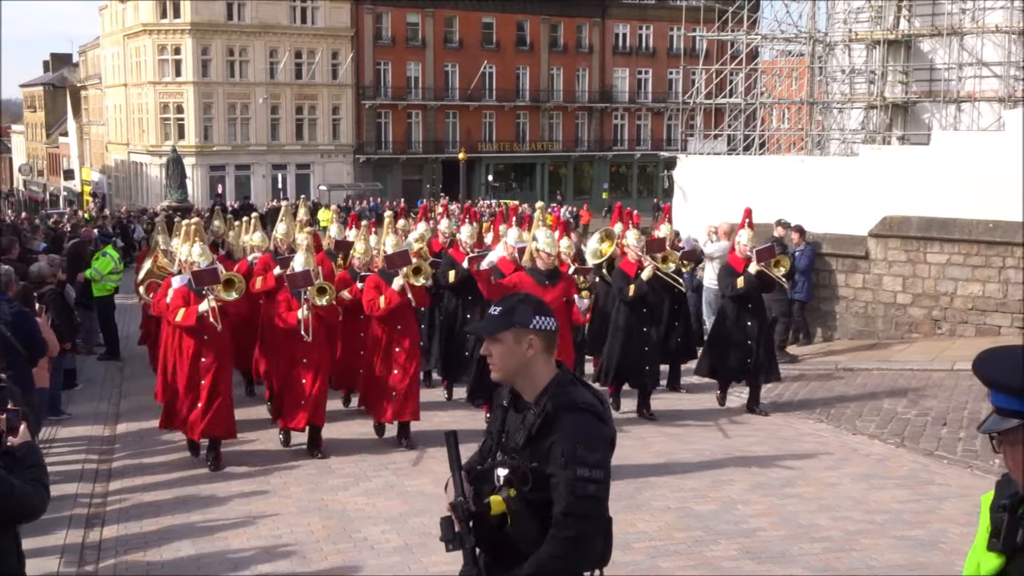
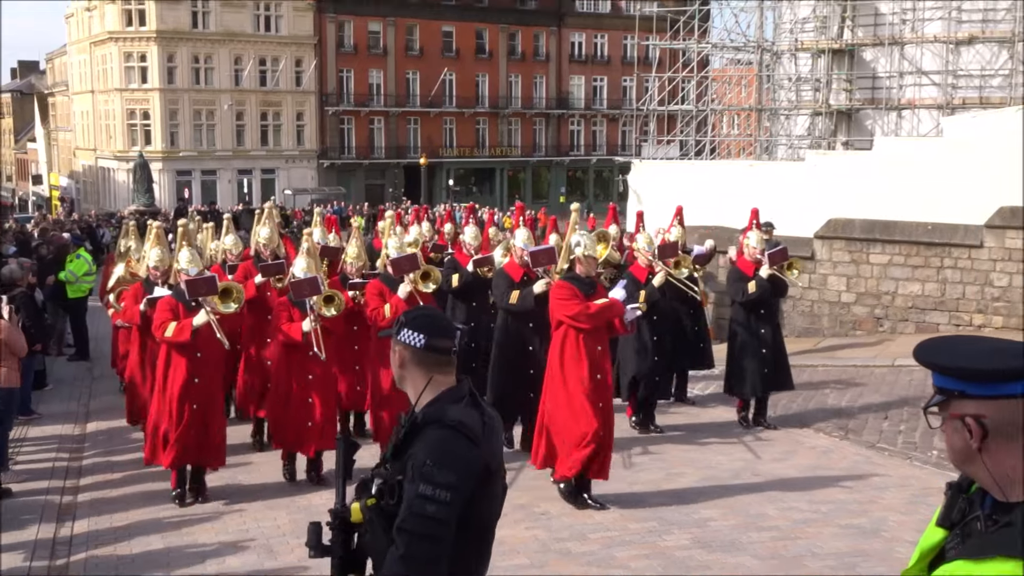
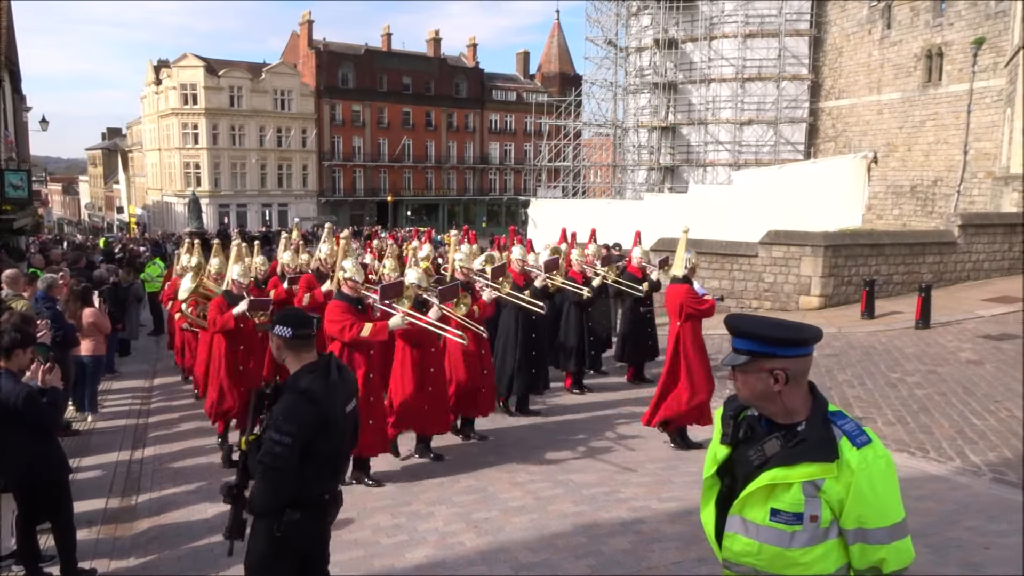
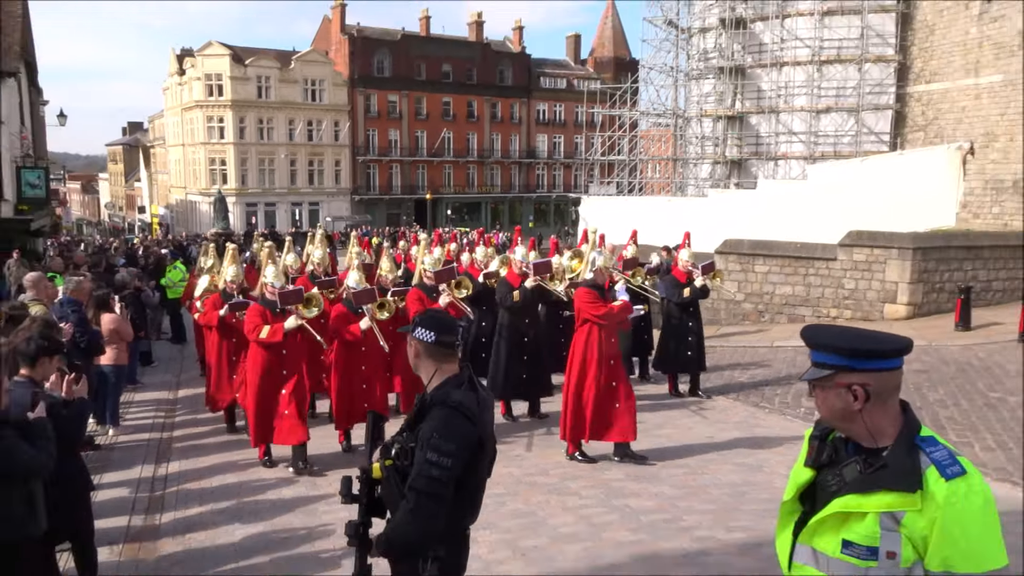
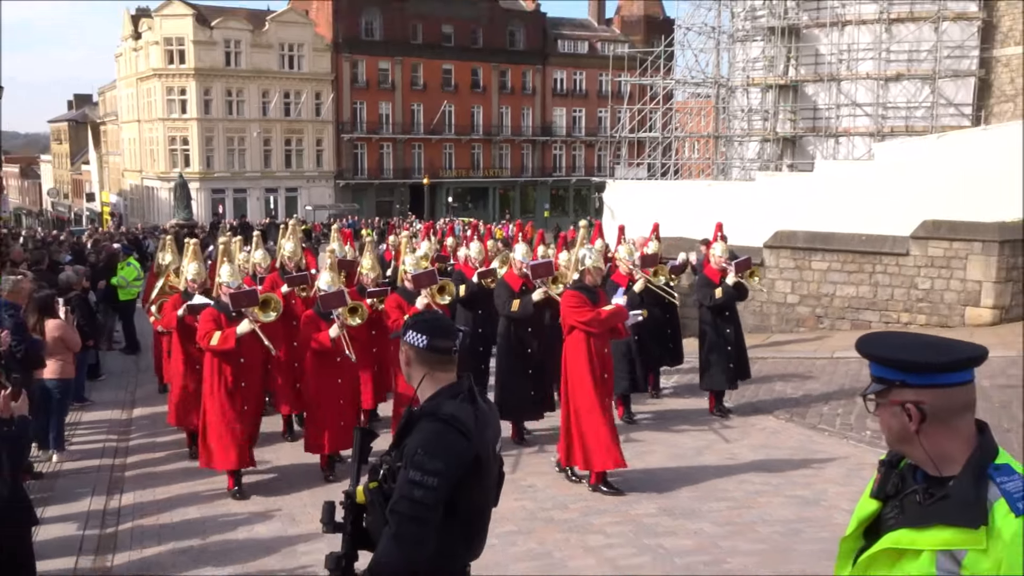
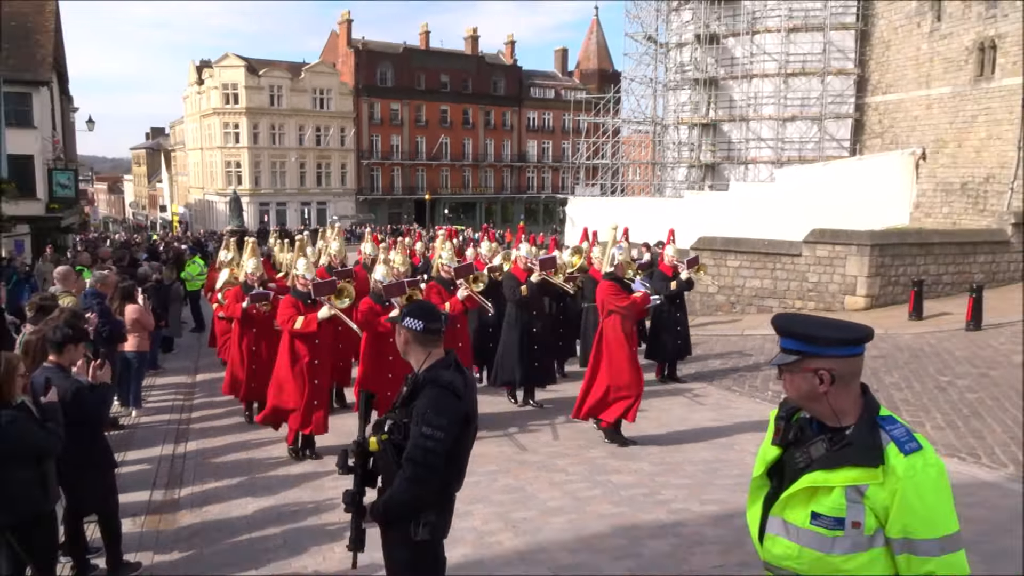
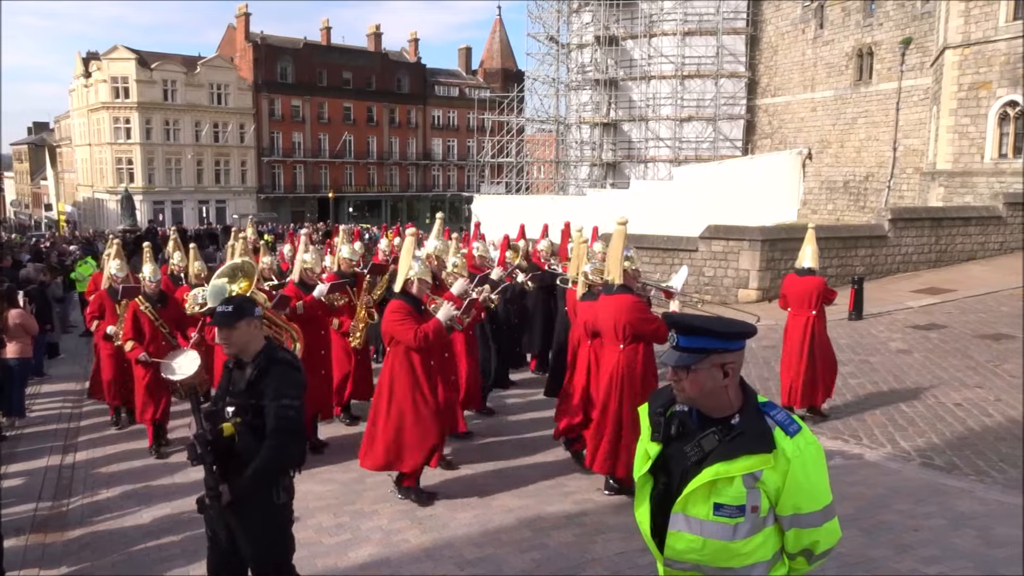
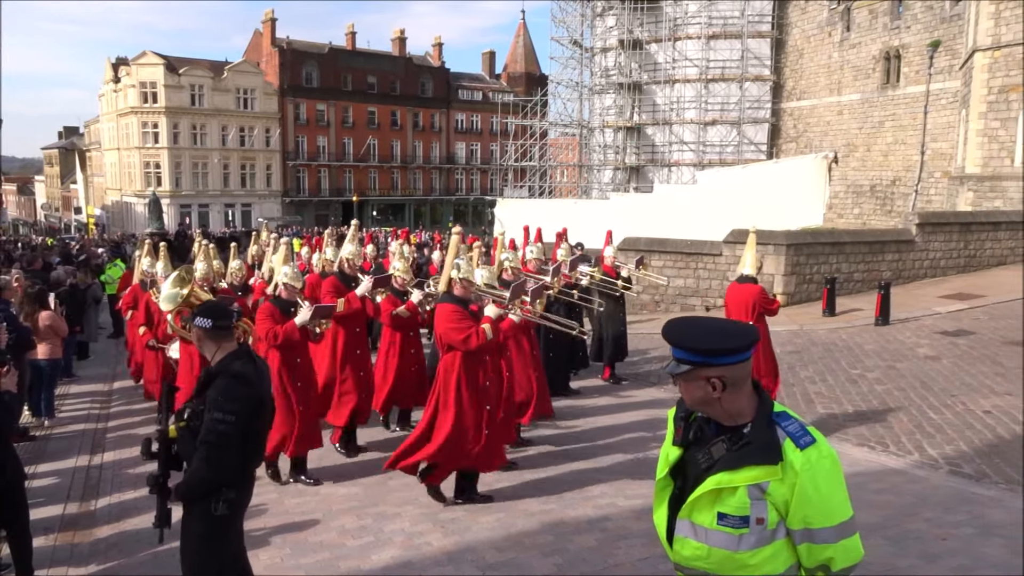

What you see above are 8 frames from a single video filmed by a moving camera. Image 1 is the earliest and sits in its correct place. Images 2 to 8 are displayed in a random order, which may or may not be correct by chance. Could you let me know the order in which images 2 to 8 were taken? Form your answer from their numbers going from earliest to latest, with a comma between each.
2, 5, 4, 6, 3, 8, 7
